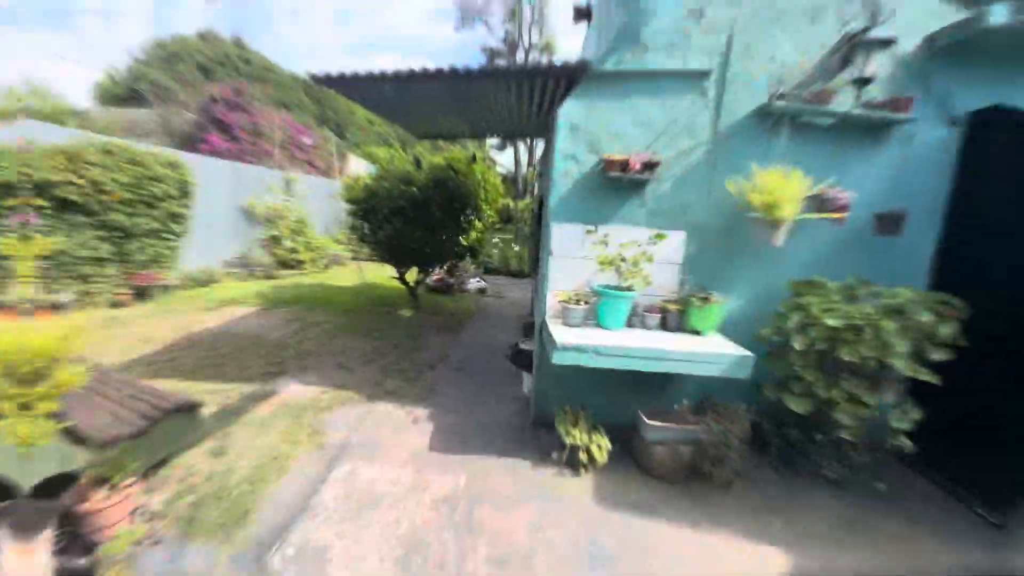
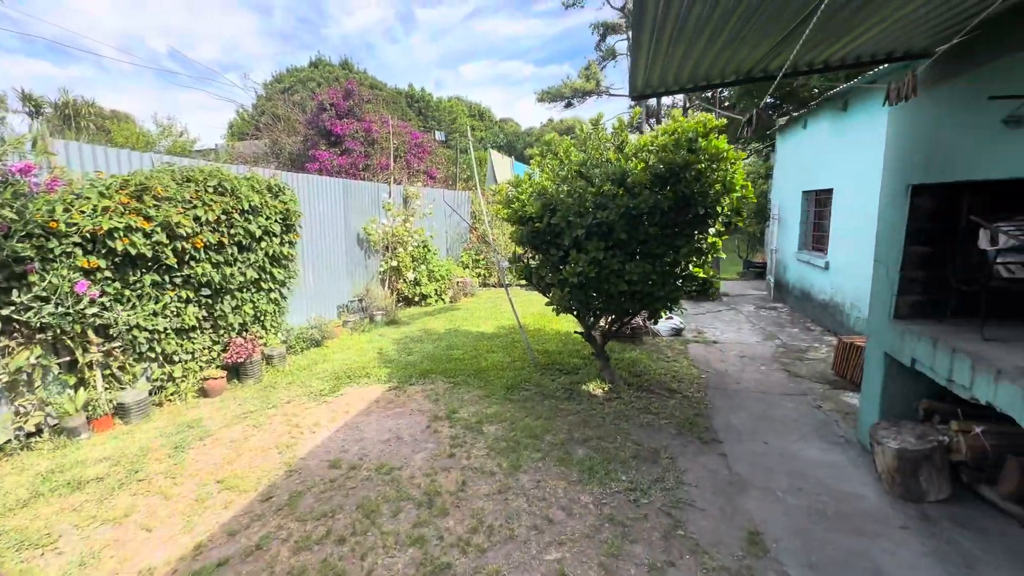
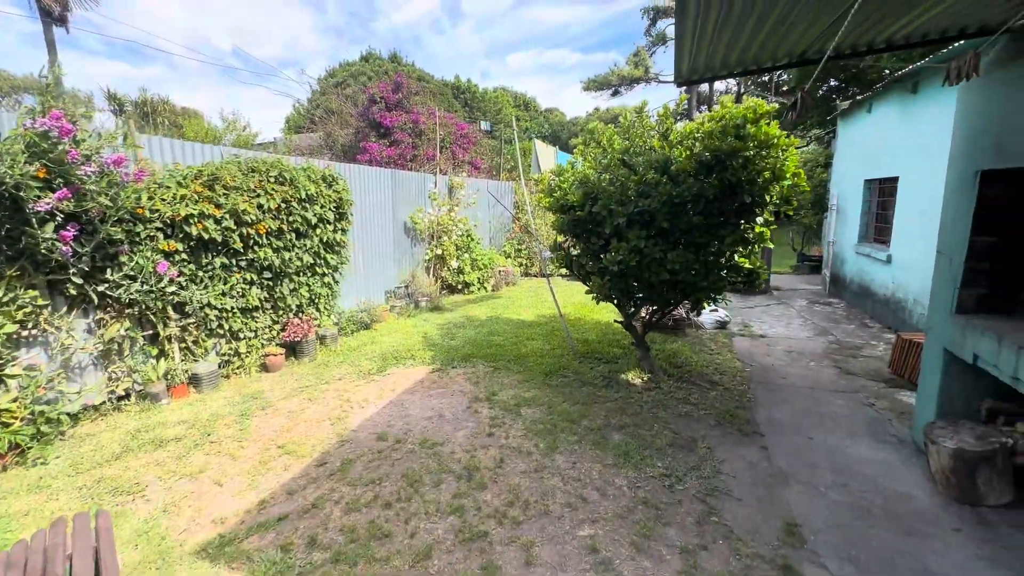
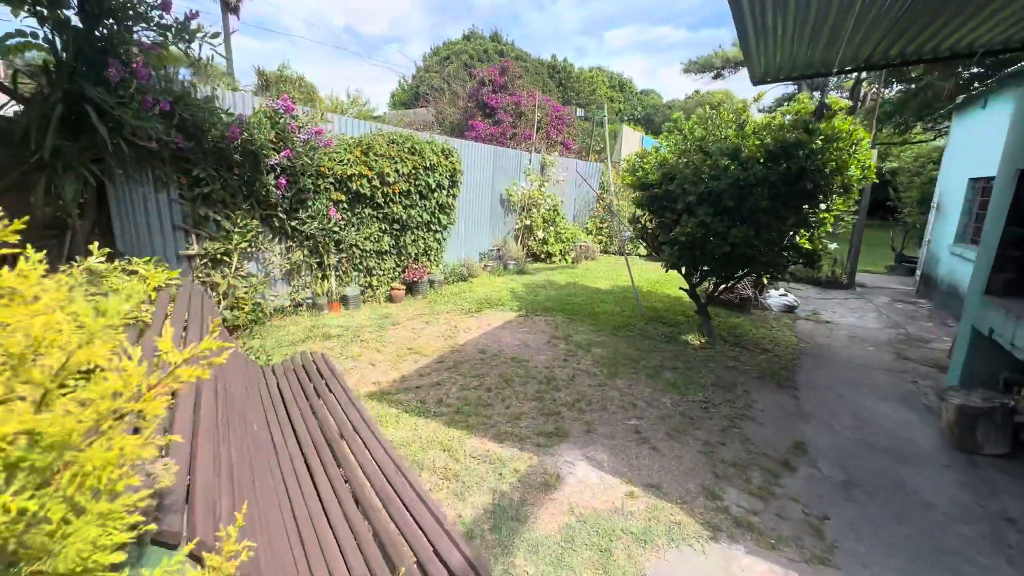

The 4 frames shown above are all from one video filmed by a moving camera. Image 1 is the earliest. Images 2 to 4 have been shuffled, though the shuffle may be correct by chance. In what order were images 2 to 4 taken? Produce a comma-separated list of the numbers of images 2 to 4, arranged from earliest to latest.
4, 3, 2
